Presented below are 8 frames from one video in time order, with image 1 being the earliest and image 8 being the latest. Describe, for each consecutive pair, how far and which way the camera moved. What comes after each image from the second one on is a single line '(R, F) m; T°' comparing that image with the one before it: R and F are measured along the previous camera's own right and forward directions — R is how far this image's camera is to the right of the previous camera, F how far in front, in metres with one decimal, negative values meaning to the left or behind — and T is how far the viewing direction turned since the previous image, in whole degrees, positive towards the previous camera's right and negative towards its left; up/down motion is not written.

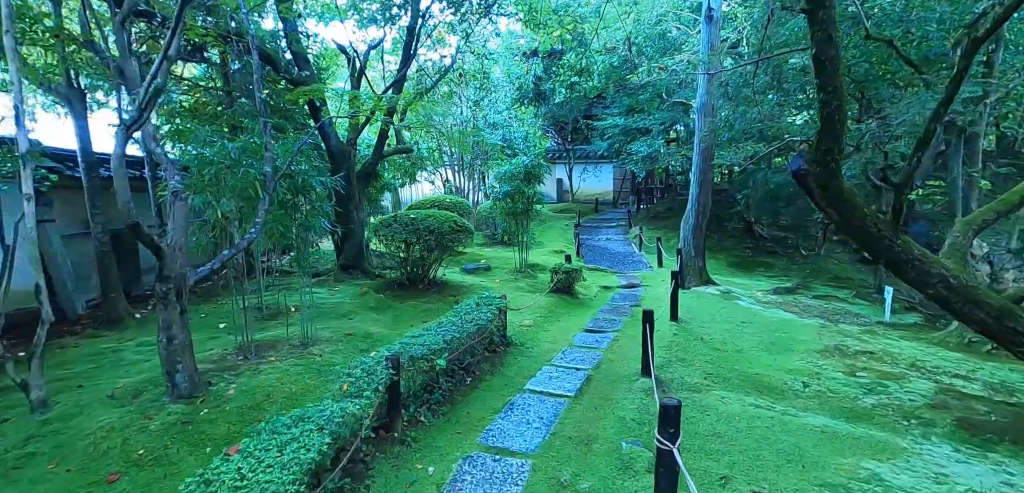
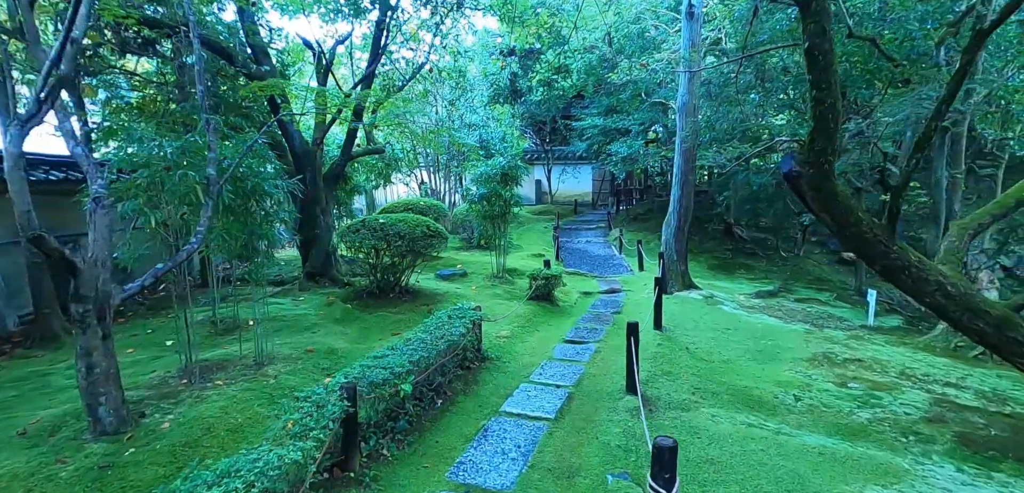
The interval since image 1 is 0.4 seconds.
(0.0, +0.4) m; +2°
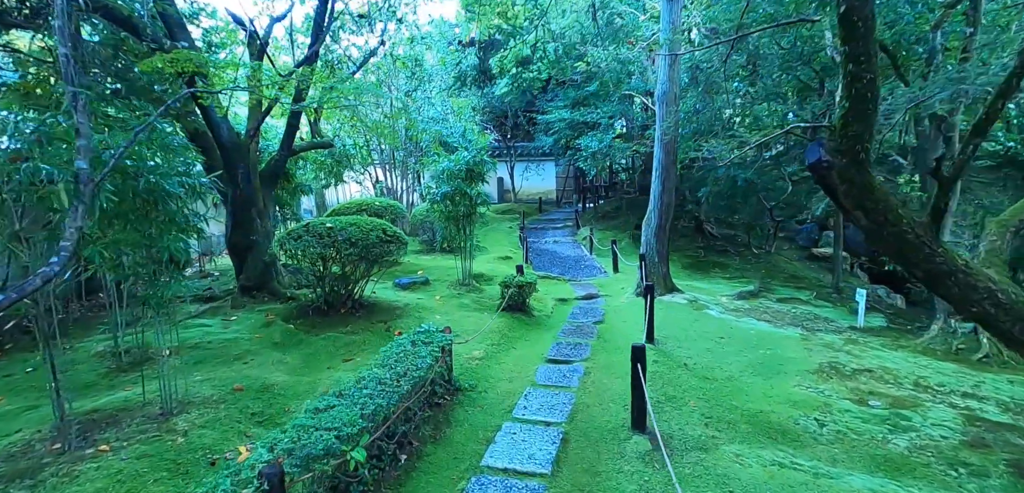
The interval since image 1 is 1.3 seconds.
(-0.1, +0.8) m; +5°
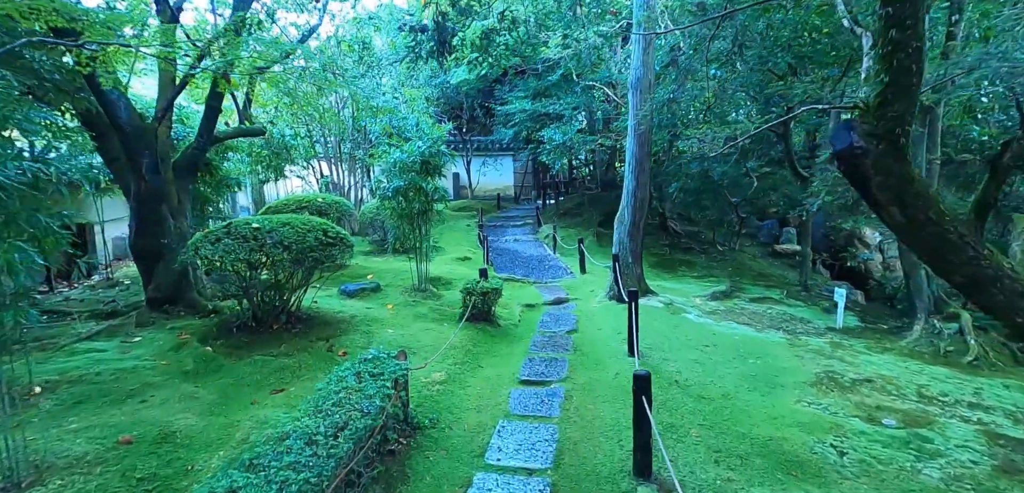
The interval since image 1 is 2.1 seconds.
(-0.1, +0.7) m; +5°
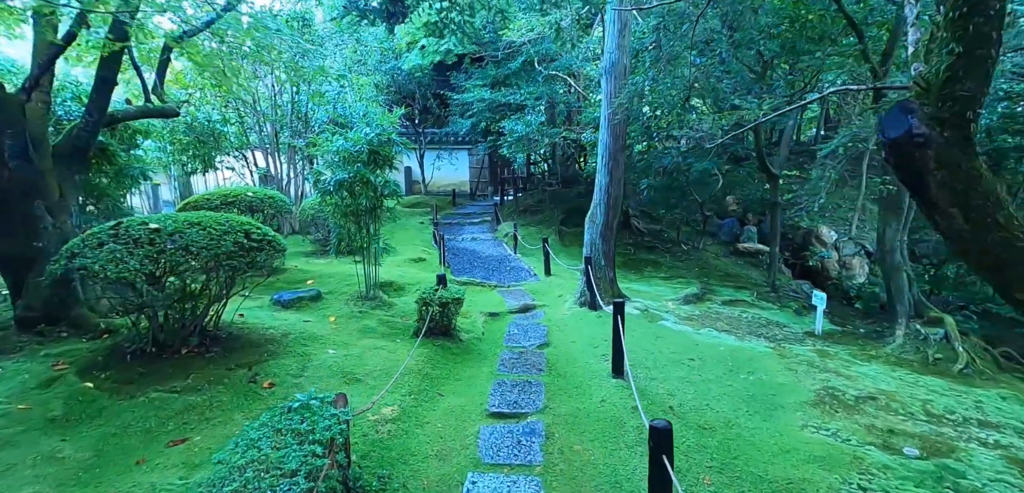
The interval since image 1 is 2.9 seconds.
(-0.1, +0.7) m; +5°
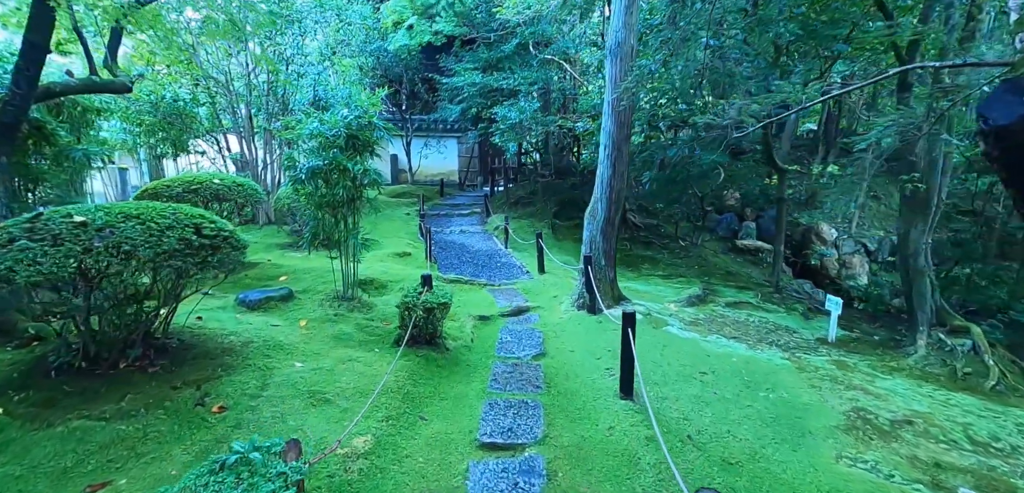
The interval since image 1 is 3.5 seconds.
(-0.1, +0.5) m; +1°
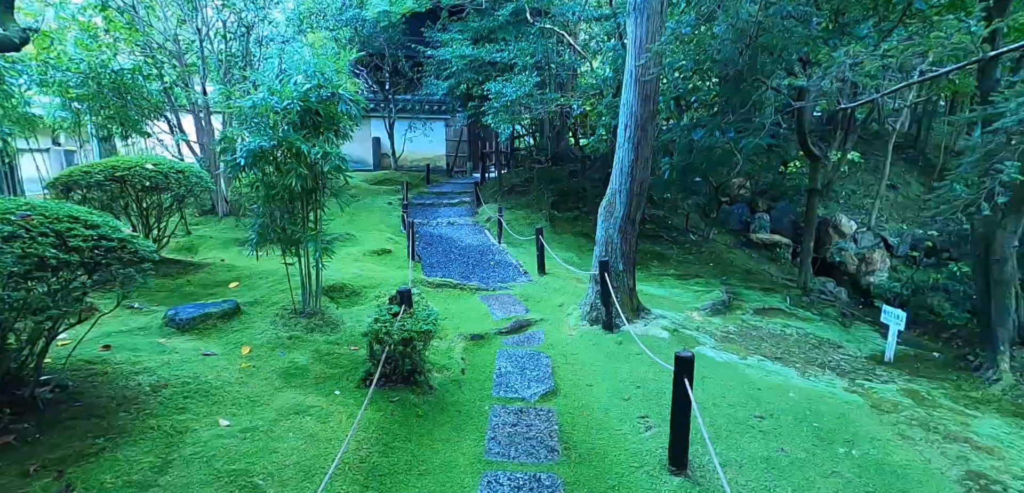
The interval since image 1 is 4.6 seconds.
(-0.1, +1.1) m; +1°
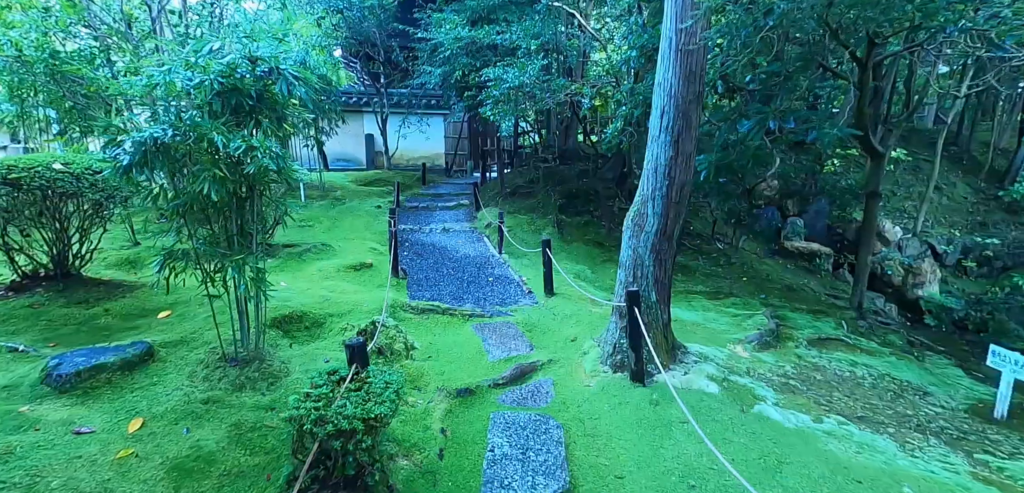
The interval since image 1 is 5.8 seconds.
(0.0, +1.1) m; -1°
